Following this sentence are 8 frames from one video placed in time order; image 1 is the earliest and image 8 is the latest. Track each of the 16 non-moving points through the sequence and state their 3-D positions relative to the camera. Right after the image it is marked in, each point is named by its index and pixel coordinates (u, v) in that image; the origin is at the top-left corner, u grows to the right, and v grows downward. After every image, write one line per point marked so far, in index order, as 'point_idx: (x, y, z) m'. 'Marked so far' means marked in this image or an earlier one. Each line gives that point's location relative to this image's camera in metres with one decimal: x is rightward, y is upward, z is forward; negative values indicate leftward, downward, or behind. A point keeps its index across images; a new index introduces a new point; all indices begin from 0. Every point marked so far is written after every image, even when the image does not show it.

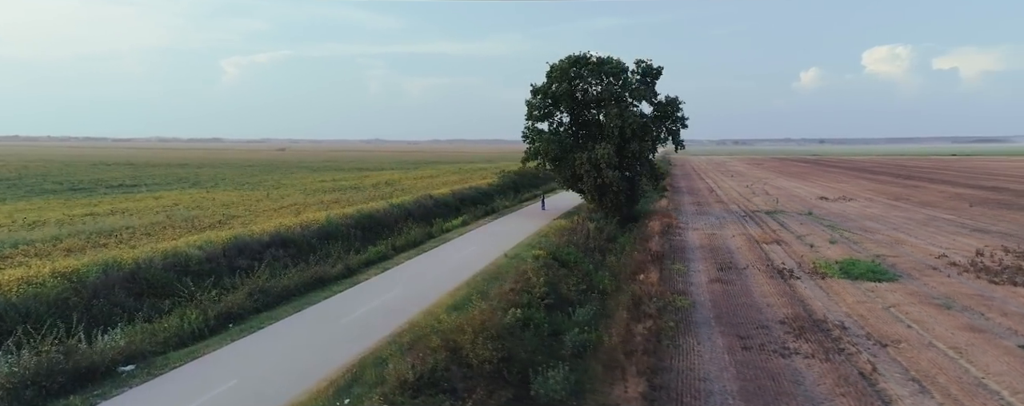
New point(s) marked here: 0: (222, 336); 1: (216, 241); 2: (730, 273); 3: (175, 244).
0: (-4.9, -2.3, +10.6) m
1: (-9.2, -1.1, +19.1) m
2: (+5.8, -1.9, +16.0) m
3: (-9.9, -1.2, +18.1) m
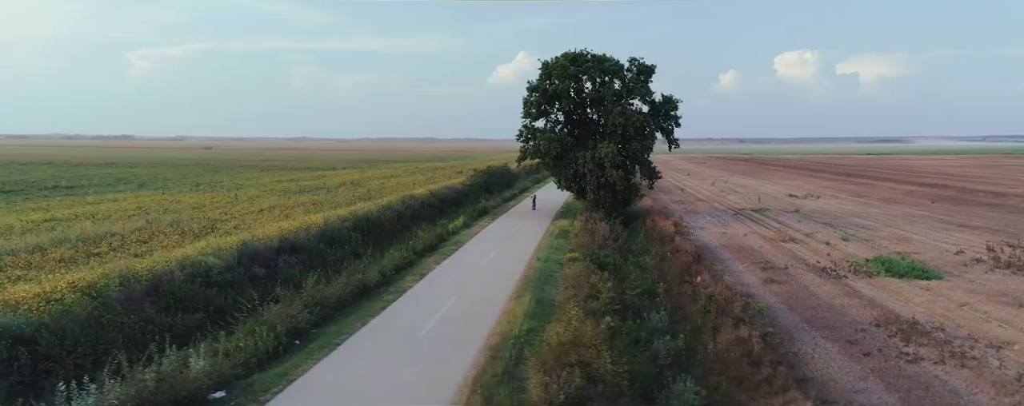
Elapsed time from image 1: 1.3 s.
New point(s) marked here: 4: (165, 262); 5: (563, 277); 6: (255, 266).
0: (-3.3, -2.4, +9.5) m
1: (-8.2, -1.2, +17.7) m
2: (+6.9, -1.9, +15.9) m
3: (-8.9, -1.3, +16.6) m
4: (-8.4, -1.4, +15.0) m
5: (+1.2, -1.9, +15.1) m
6: (-7.0, -1.7, +16.8) m
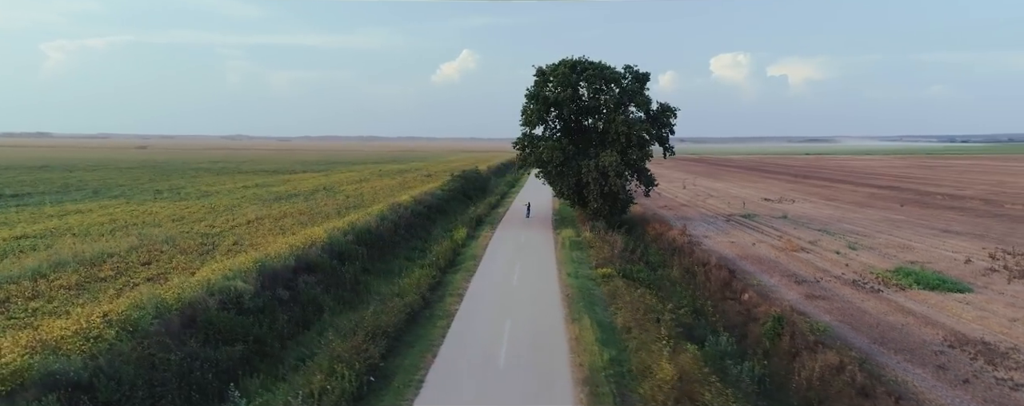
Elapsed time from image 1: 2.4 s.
0: (-1.8, -2.8, +9.0) m
1: (-7.3, -1.7, +16.7) m
2: (+7.9, -2.2, +16.0) m
3: (-7.9, -1.8, +15.6) m
4: (-7.3, -1.9, +14.1) m
5: (+2.3, -2.3, +14.8) m
6: (-6.1, -2.2, +15.9) m
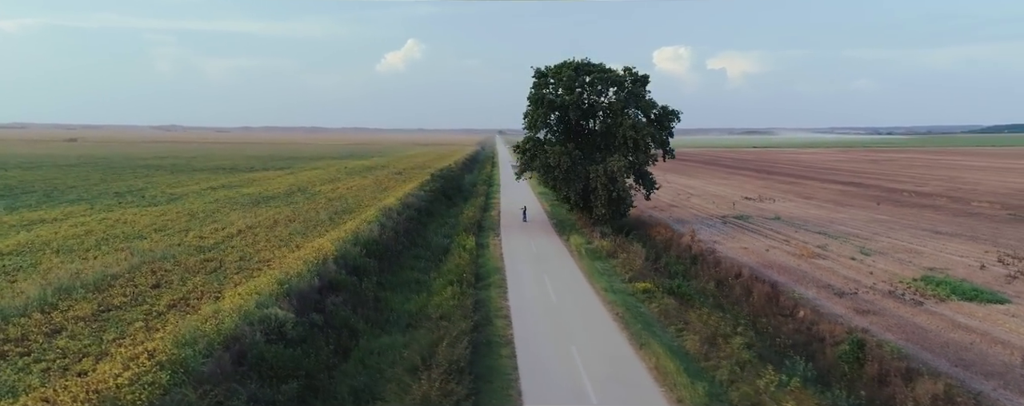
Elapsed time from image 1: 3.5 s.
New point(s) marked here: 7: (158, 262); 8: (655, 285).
0: (-0.2, -3.3, +8.3) m
1: (-6.2, -2.2, +15.6) m
2: (+9.1, -2.6, +16.0) m
3: (-6.7, -2.3, +14.6) m
4: (-6.1, -2.4, +13.0) m
5: (+3.5, -2.7, +14.4) m
6: (-4.9, -2.7, +15.0) m
7: (-11.4, -1.9, +19.8) m
8: (+4.0, -2.3, +17.3) m
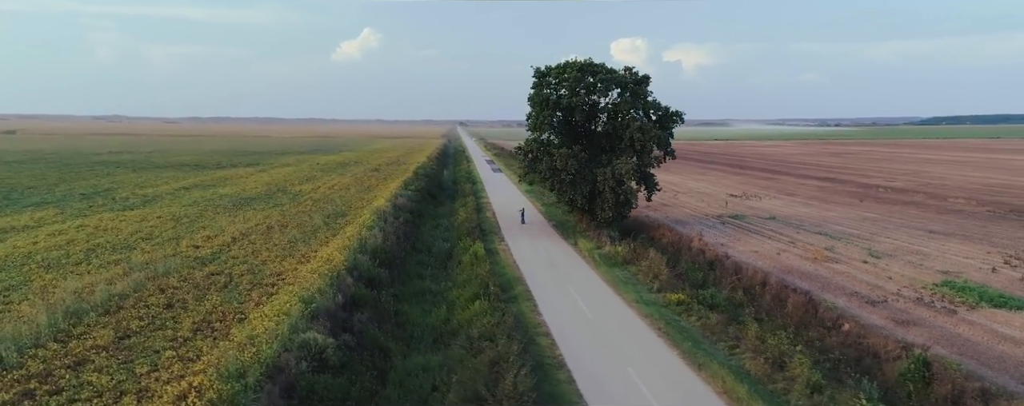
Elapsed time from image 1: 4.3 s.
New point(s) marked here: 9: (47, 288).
0: (+1.2, -3.7, +7.8) m
1: (-5.3, -2.5, +14.8) m
2: (+10.0, -2.8, +16.0) m
3: (-5.7, -2.7, +13.7) m
4: (-5.0, -2.8, +12.2) m
5: (+4.5, -3.0, +14.1) m
6: (-4.0, -3.0, +14.3) m
7: (-10.7, -2.2, +18.8) m
8: (+4.8, -2.6, +17.0) m
9: (-13.0, -2.4, +17.3) m
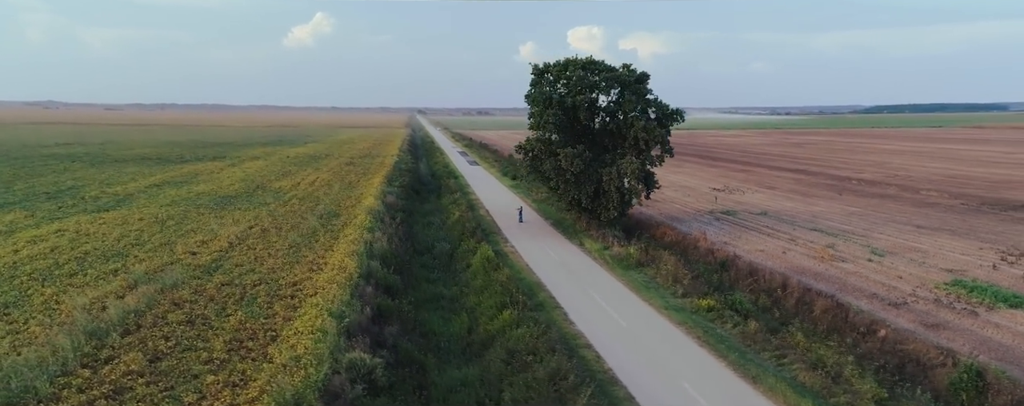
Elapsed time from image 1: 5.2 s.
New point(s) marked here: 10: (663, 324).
0: (+2.5, -4.0, +7.7) m
1: (-4.3, -2.8, +14.3) m
2: (+10.8, -2.9, +16.3) m
3: (-4.7, -2.9, +13.2) m
4: (-3.9, -3.1, +11.7) m
5: (+5.5, -3.2, +14.2) m
6: (-3.0, -3.3, +13.8) m
7: (-10.0, -2.5, +17.9) m
8: (+5.6, -2.7, +17.1) m
9: (-12.2, -2.7, +16.3) m
10: (+3.9, -3.1, +15.8) m
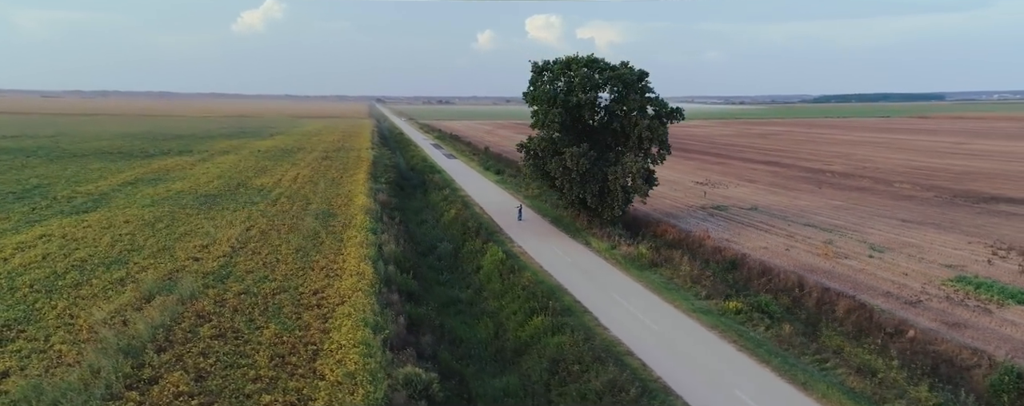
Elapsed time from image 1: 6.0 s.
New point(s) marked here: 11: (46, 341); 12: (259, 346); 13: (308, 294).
0: (+3.8, -4.3, +7.9) m
1: (-3.4, -3.0, +14.1) m
2: (+11.7, -3.0, +16.9) m
3: (-3.7, -3.2, +13.0) m
4: (-2.8, -3.4, +11.6) m
5: (+6.5, -3.3, +14.5) m
6: (-2.0, -3.5, +13.7) m
7: (-9.2, -2.7, +17.4) m
8: (+6.5, -2.8, +17.4) m
9: (-11.3, -3.0, +15.7) m
10: (+4.8, -3.3, +16.0) m
11: (-10.6, -3.2, +14.0) m
12: (-5.7, -3.2, +13.8) m
13: (-5.9, -2.6, +17.9) m
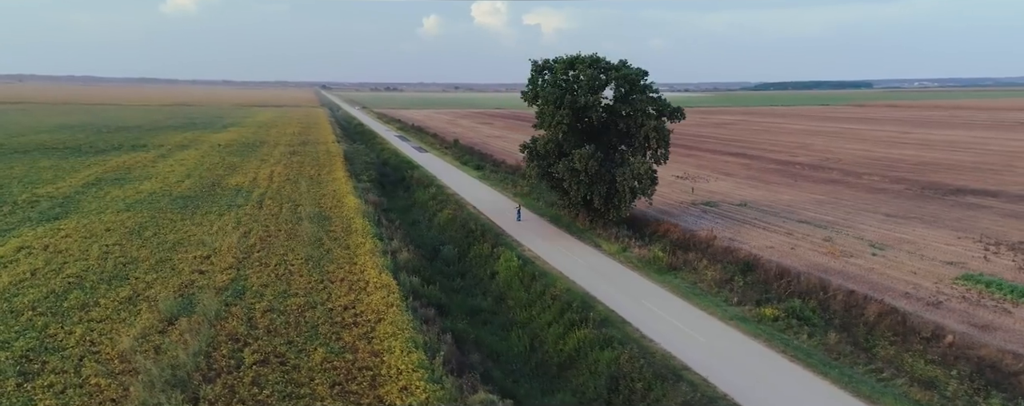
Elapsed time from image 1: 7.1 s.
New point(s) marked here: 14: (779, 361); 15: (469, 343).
0: (+5.6, -4.7, +8.0) m
1: (-2.0, -3.4, +13.7) m
2: (+12.8, -3.2, +17.5) m
3: (-2.3, -3.6, +12.5) m
4: (-1.3, -3.8, +11.2) m
5: (+7.7, -3.6, +14.8) m
6: (-0.6, -3.9, +13.4) m
7: (-8.1, -3.2, +16.6) m
8: (+7.5, -3.0, +17.7) m
9: (-10.1, -3.5, +14.7) m
10: (+6.0, -3.5, +16.2) m
11: (-9.2, -3.7, +13.1) m
12: (-4.3, -3.6, +13.2) m
13: (-4.9, -3.0, +17.3) m
14: (+6.4, -3.8, +14.4) m
15: (-1.1, -3.7, +16.6) m
